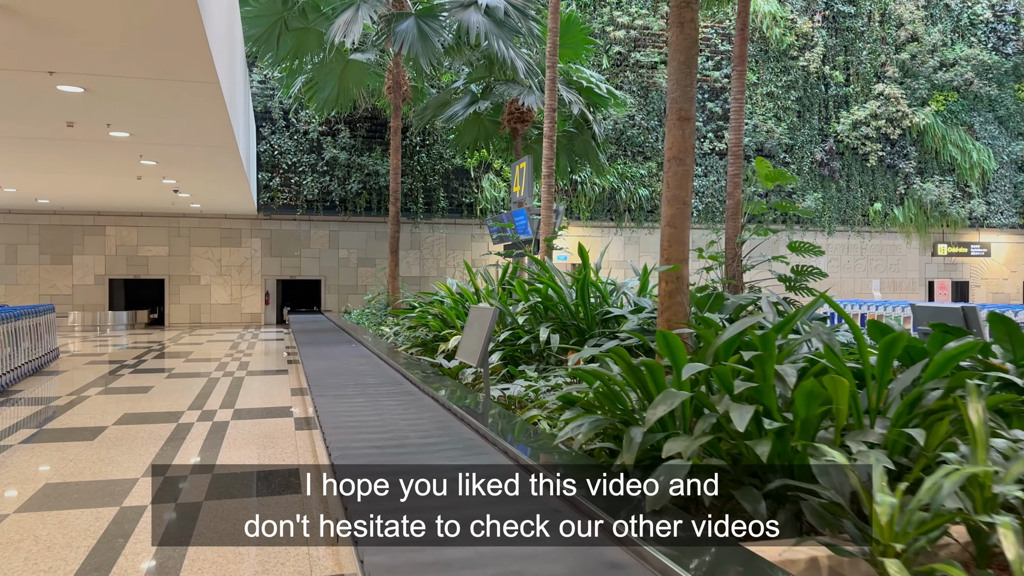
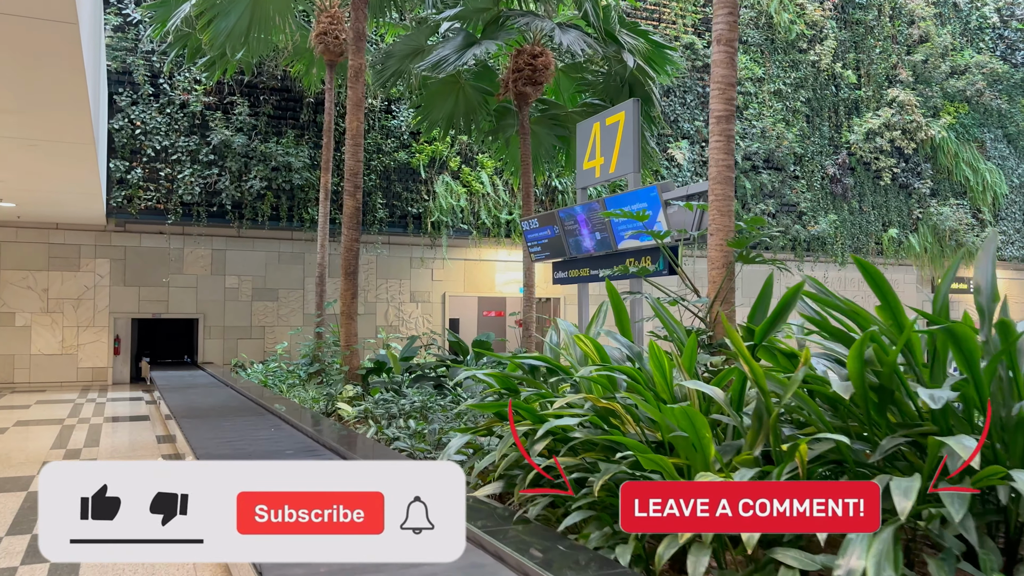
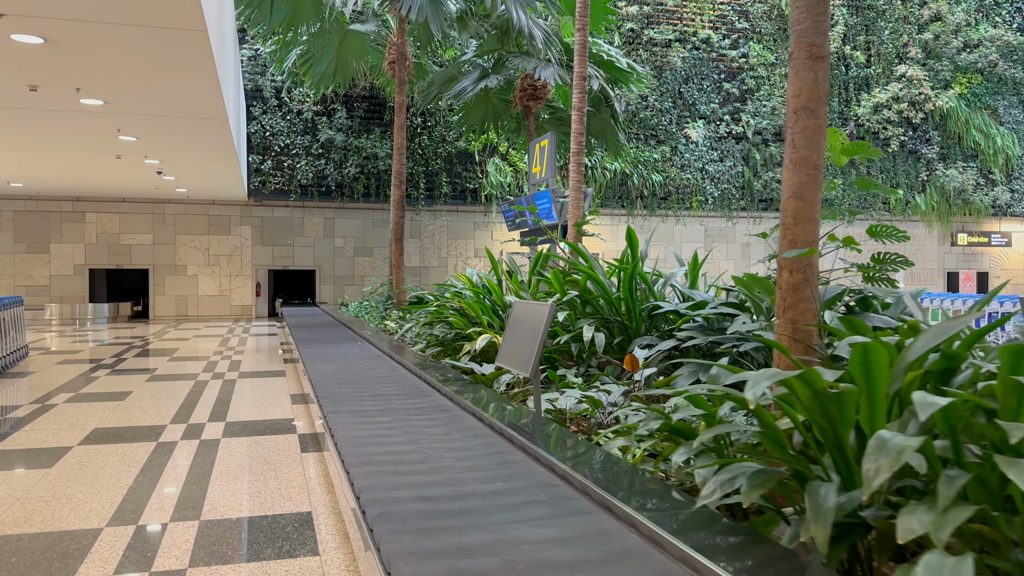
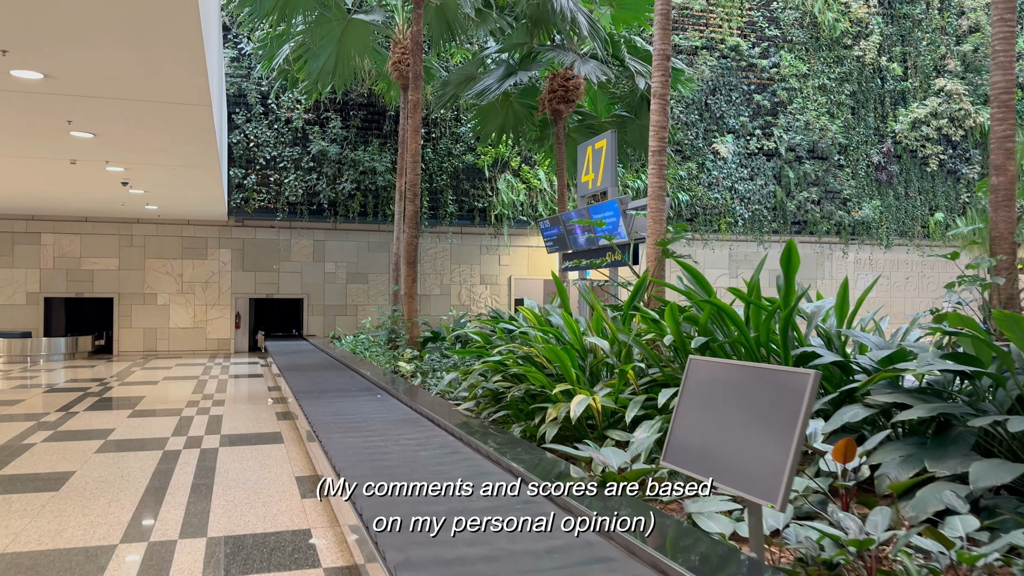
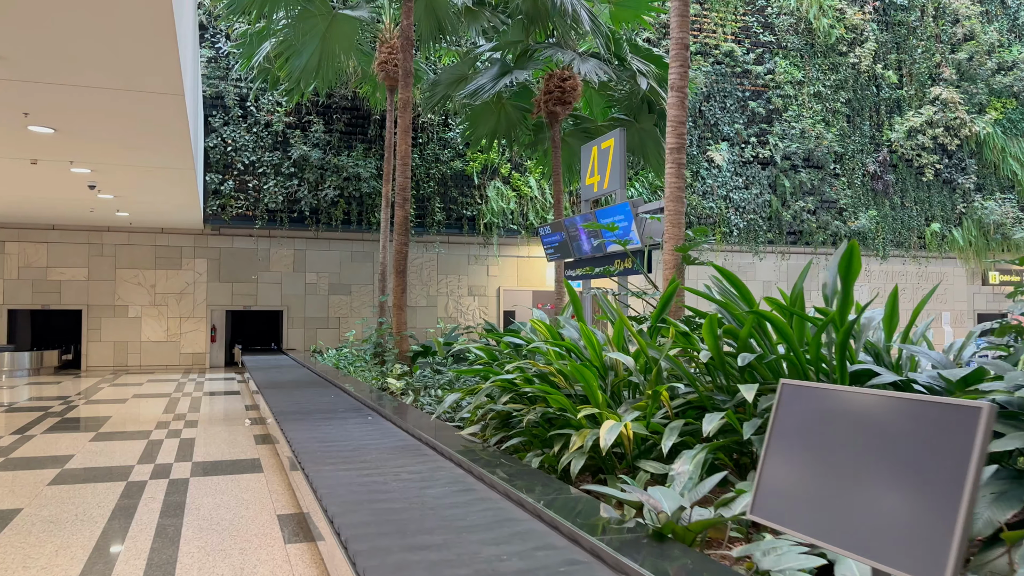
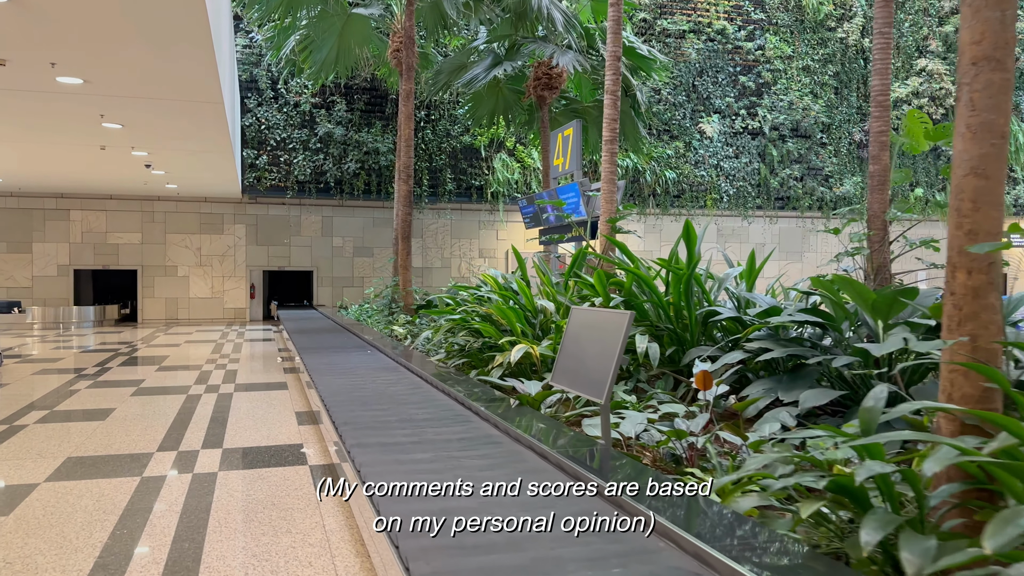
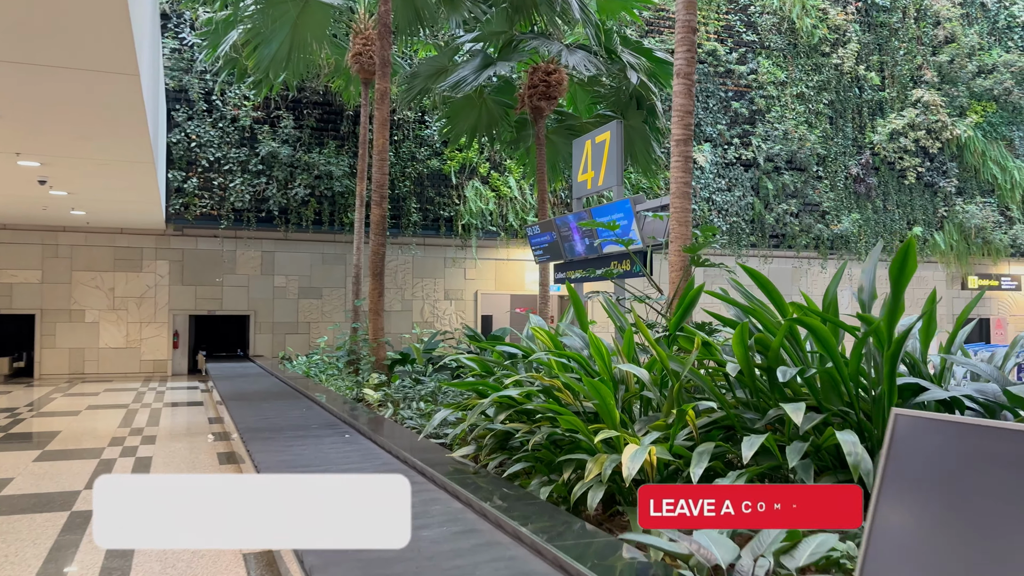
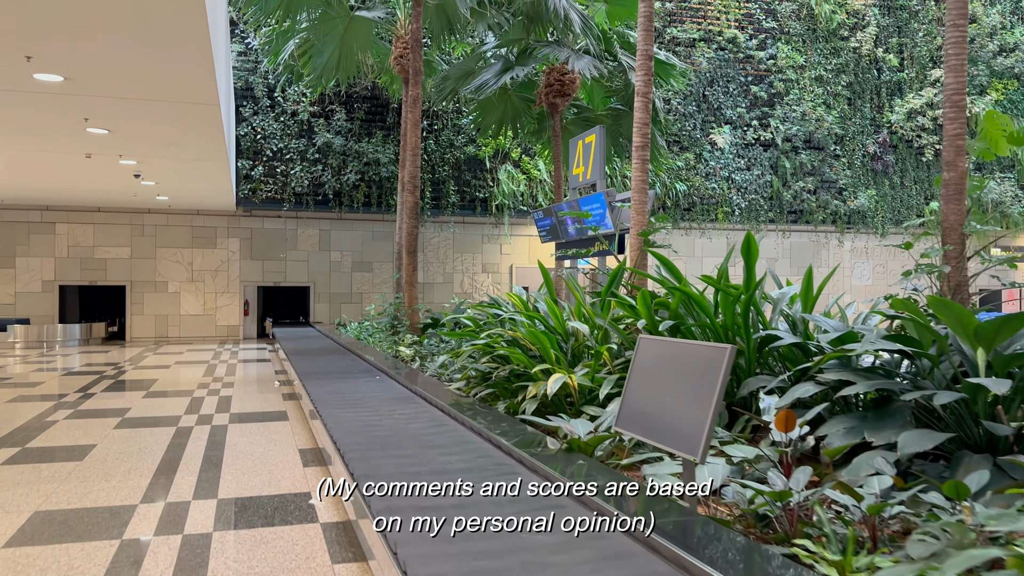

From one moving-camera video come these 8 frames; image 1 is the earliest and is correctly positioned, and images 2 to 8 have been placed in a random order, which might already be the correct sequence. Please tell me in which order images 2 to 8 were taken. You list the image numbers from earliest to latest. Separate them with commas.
3, 6, 8, 4, 5, 7, 2
